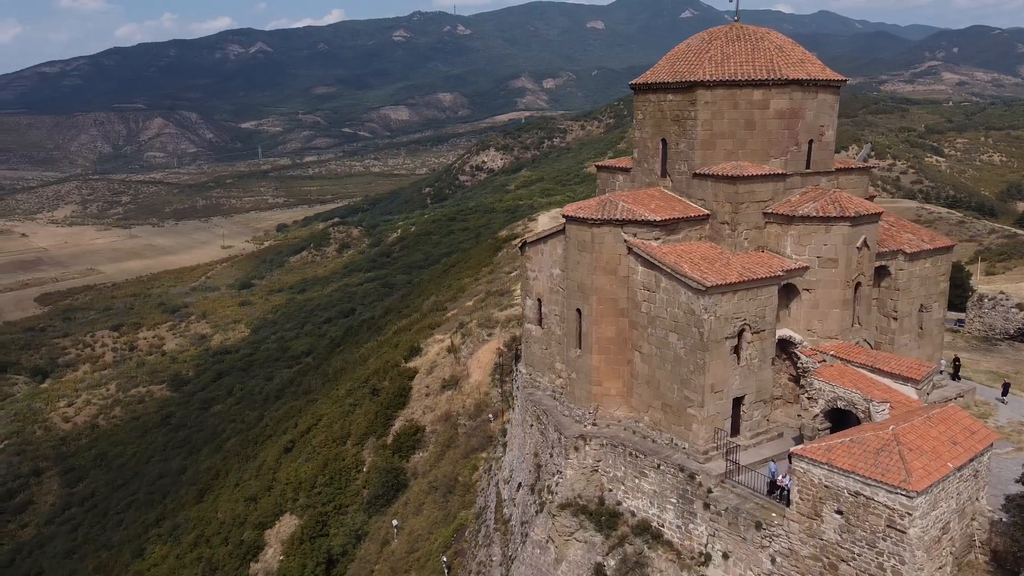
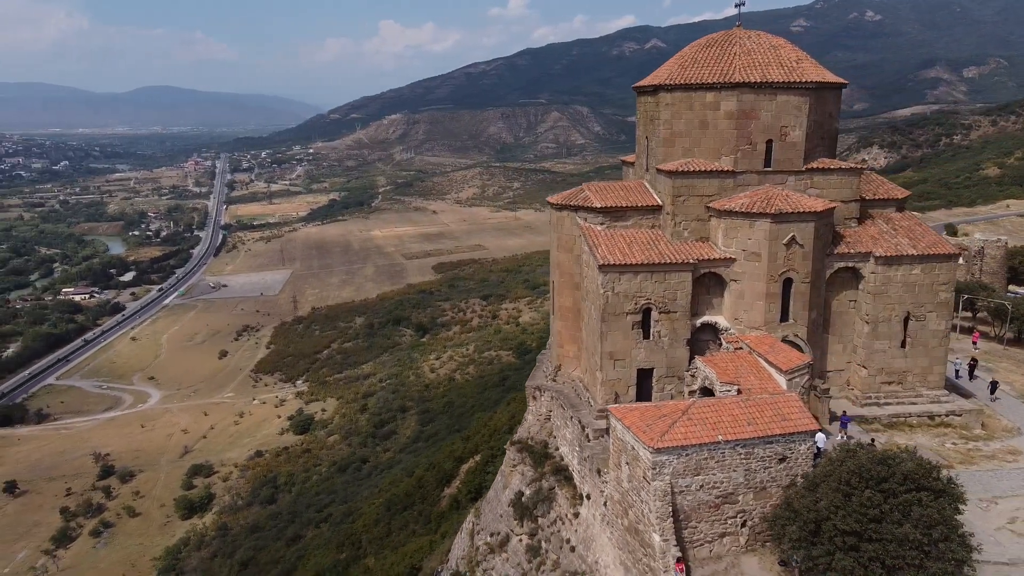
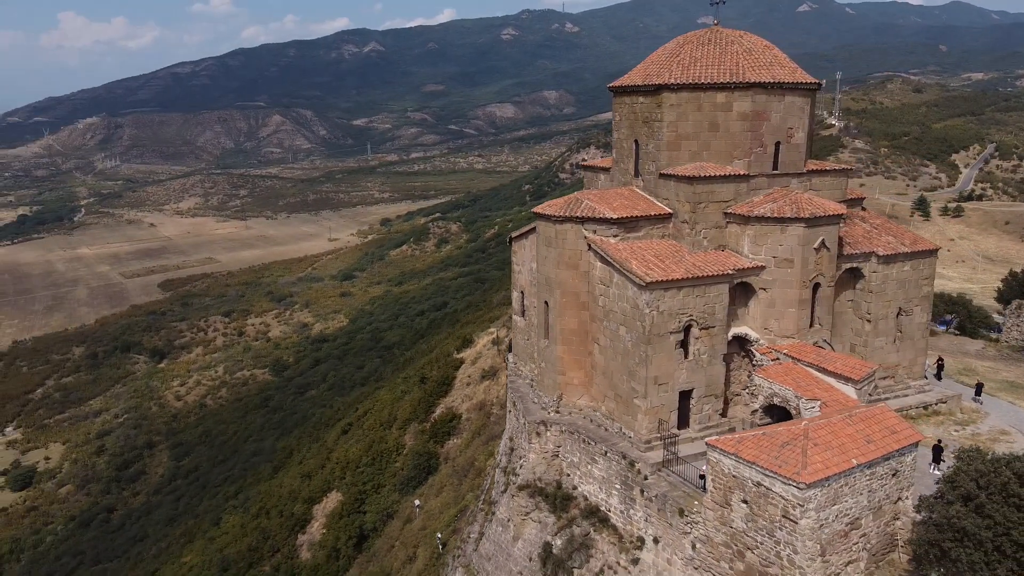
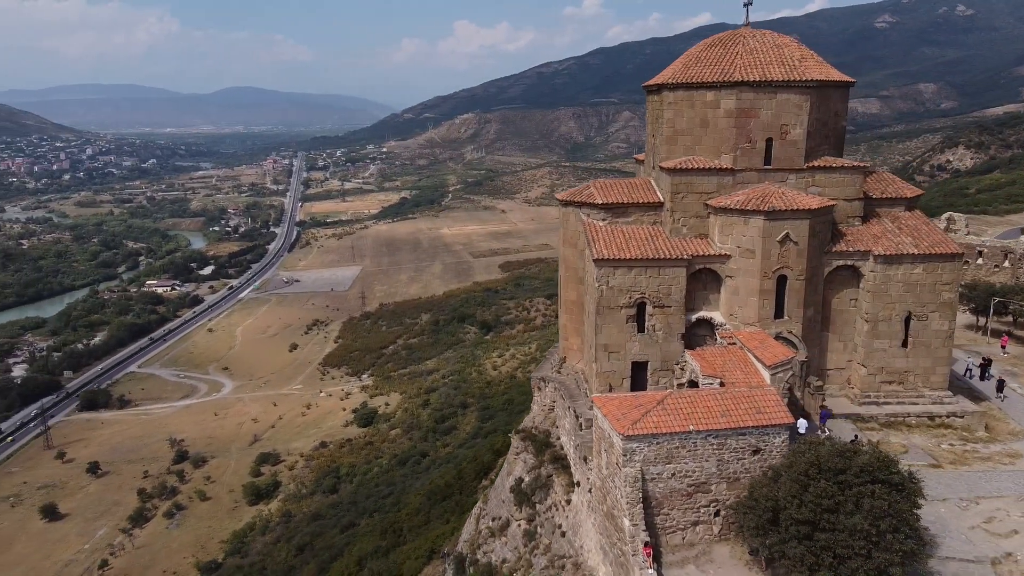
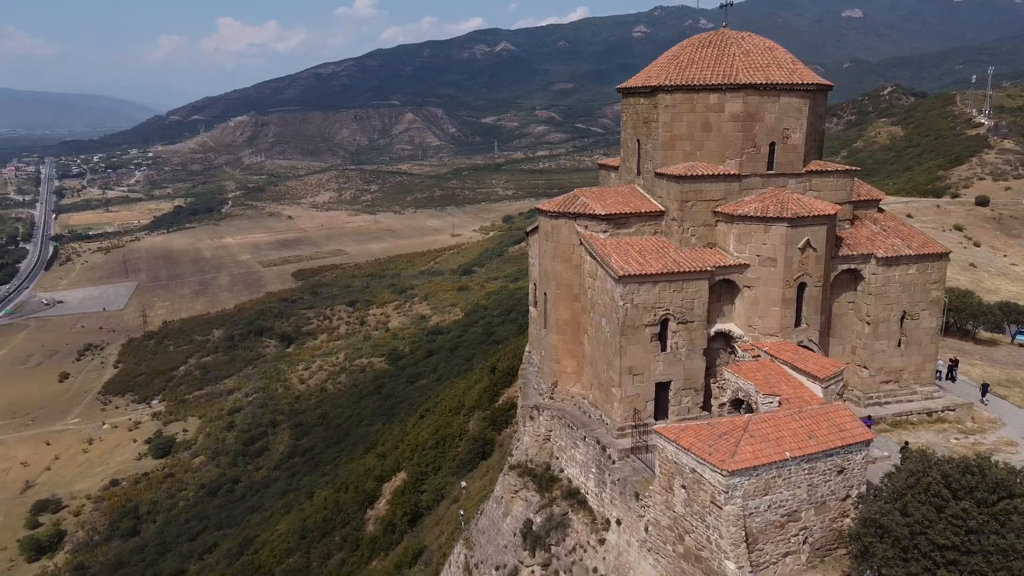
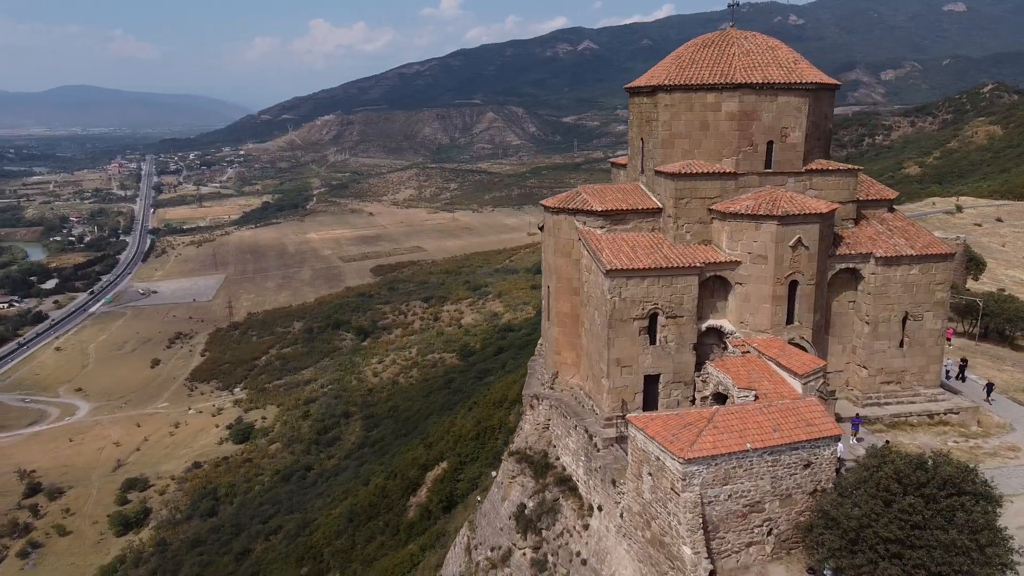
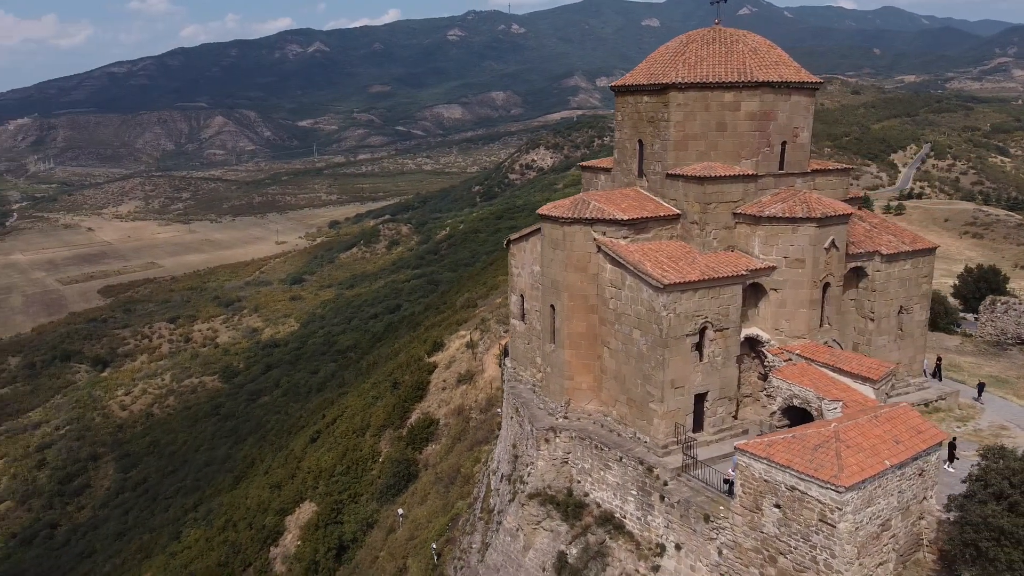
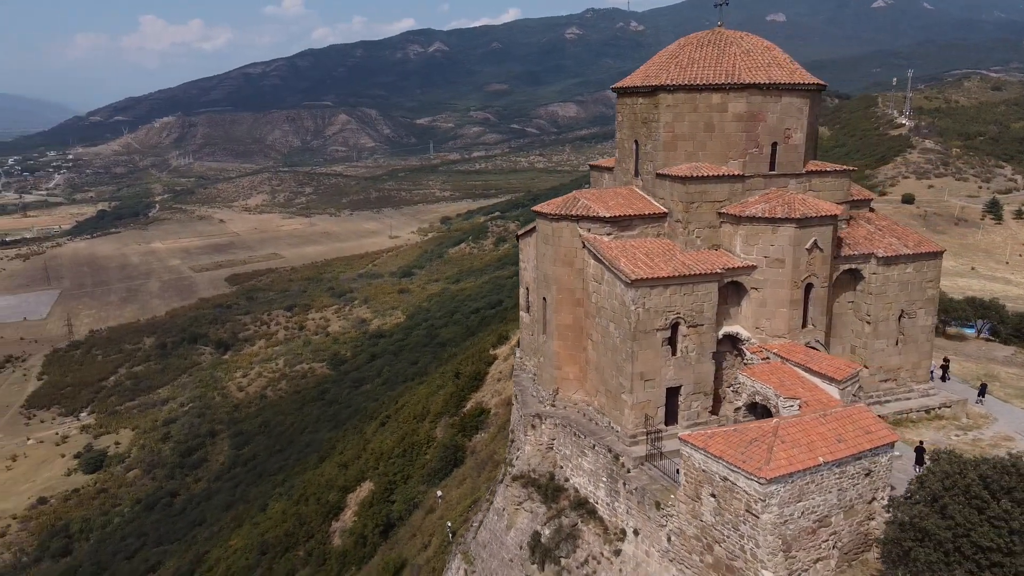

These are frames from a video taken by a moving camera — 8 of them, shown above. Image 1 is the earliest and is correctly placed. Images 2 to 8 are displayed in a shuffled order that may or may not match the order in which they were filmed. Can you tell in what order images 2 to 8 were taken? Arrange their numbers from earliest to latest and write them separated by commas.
7, 3, 8, 5, 6, 2, 4
